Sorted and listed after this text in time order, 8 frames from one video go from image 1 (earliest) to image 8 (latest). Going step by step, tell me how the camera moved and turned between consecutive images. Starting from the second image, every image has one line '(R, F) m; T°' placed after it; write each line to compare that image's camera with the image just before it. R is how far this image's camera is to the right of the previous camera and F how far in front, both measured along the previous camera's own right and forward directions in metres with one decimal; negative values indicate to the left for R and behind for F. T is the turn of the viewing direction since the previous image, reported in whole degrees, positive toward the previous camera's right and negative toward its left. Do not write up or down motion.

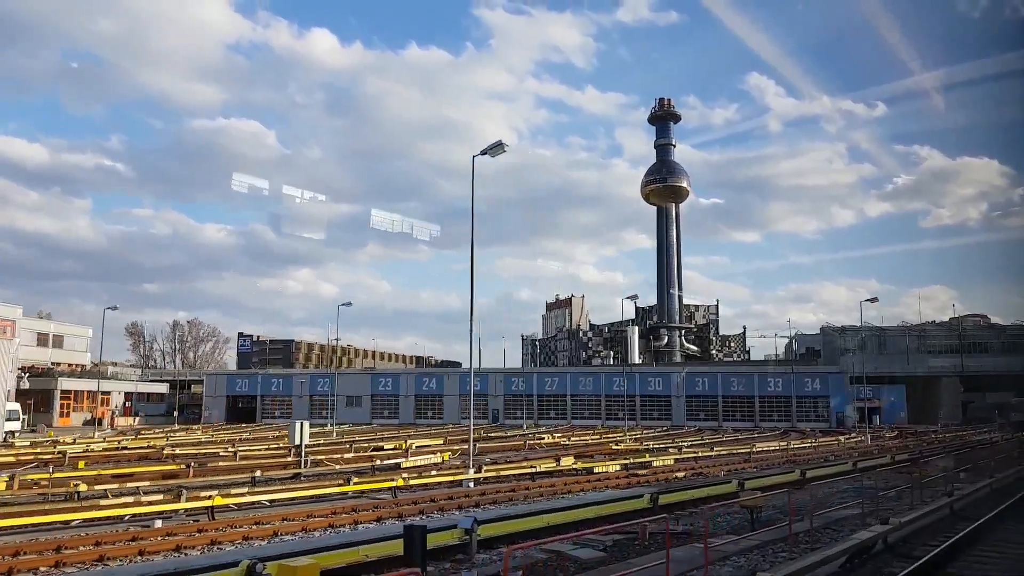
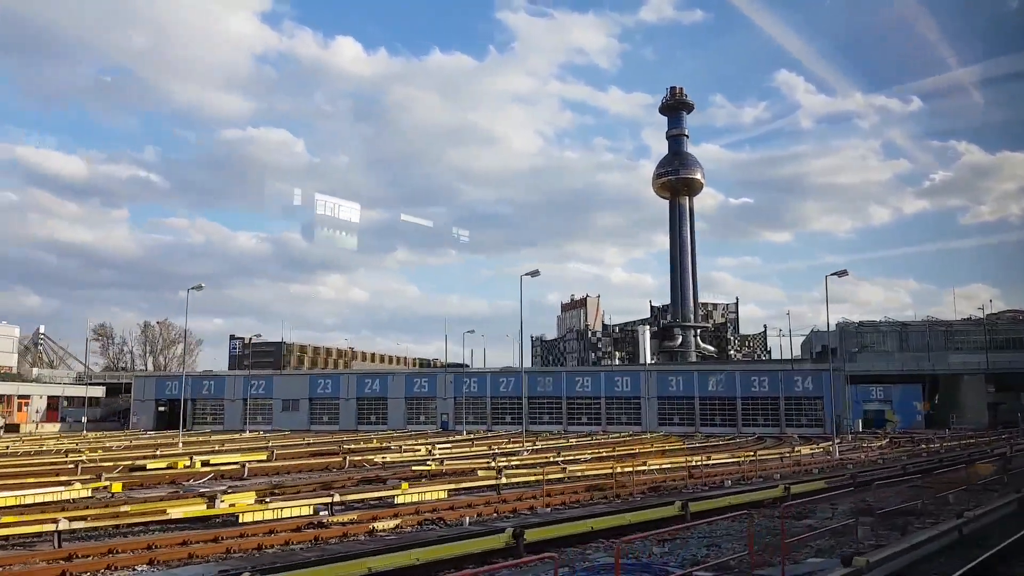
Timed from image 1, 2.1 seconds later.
(+7.7, +9.2) m; -2°
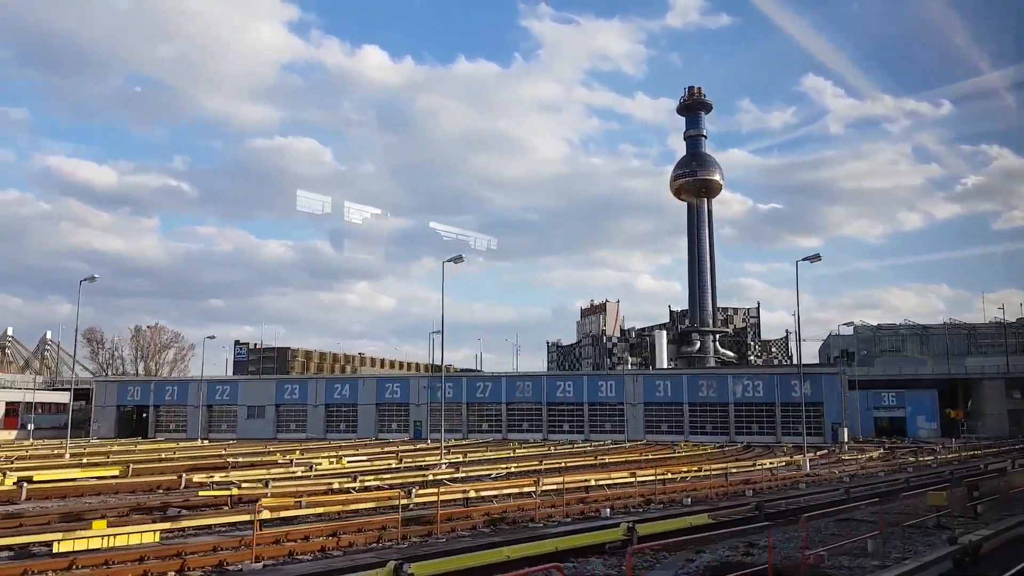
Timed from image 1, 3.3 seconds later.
(+4.6, +5.0) m; -2°
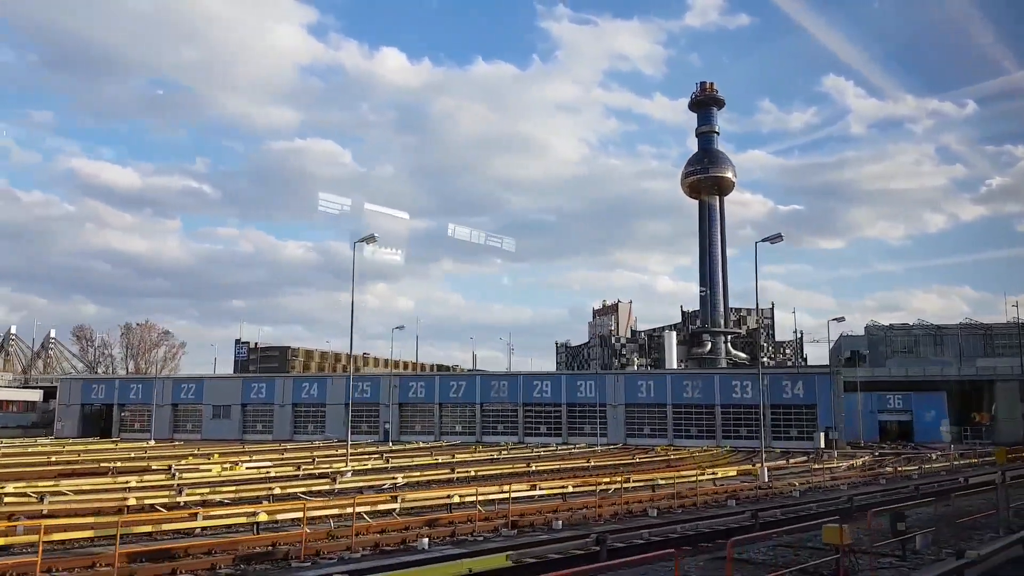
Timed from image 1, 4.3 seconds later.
(+3.7, +3.8) m; -1°
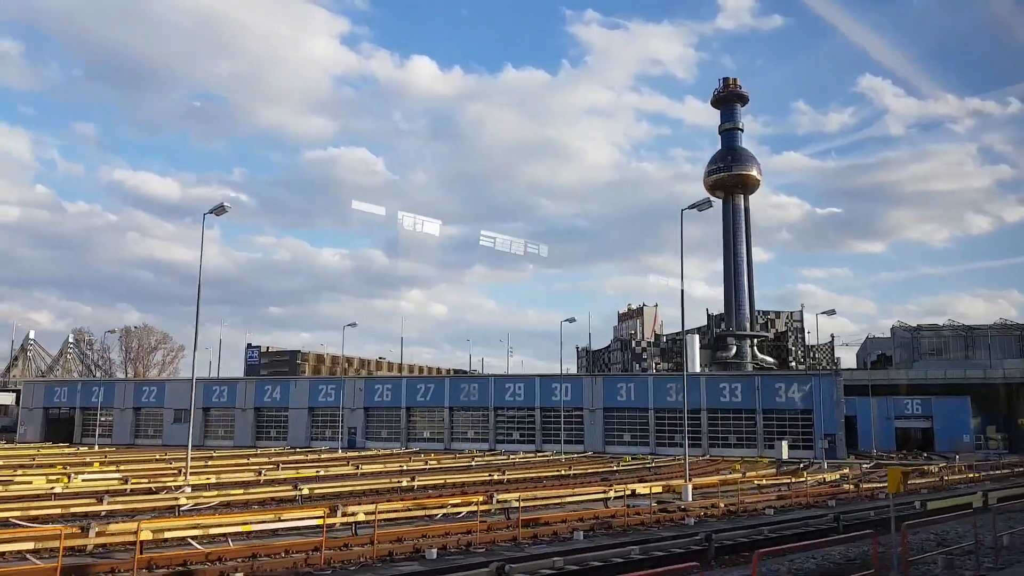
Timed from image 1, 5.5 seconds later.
(+5.0, +4.8) m; -2°
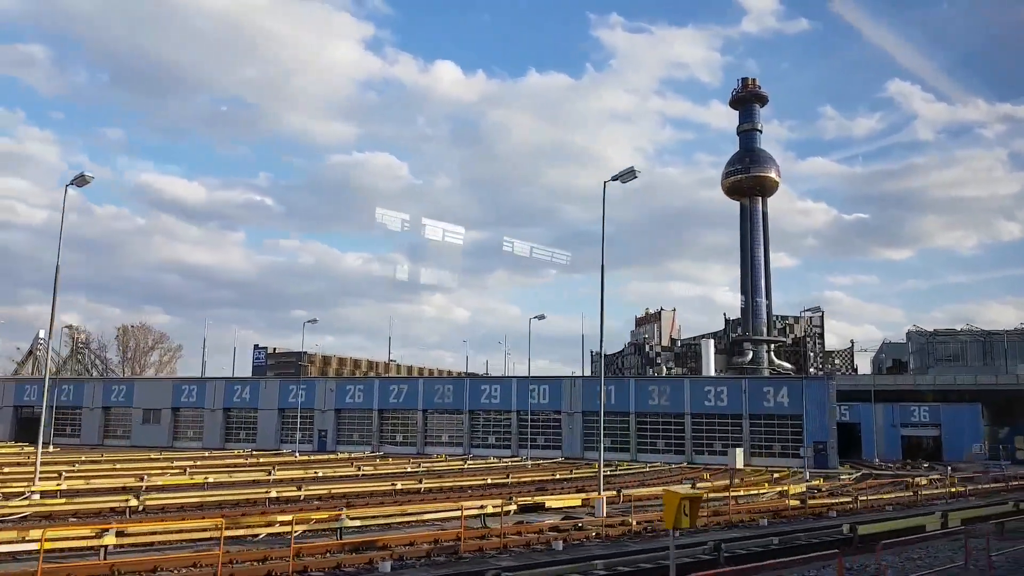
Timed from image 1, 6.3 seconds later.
(+3.5, +3.0) m; -2°
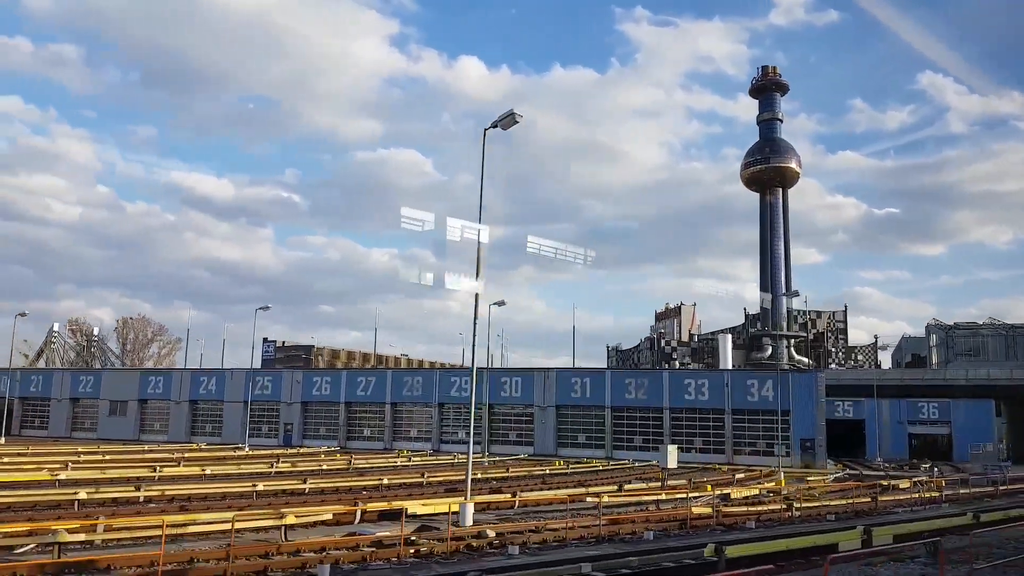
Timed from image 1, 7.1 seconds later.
(+3.8, +3.2) m; -2°
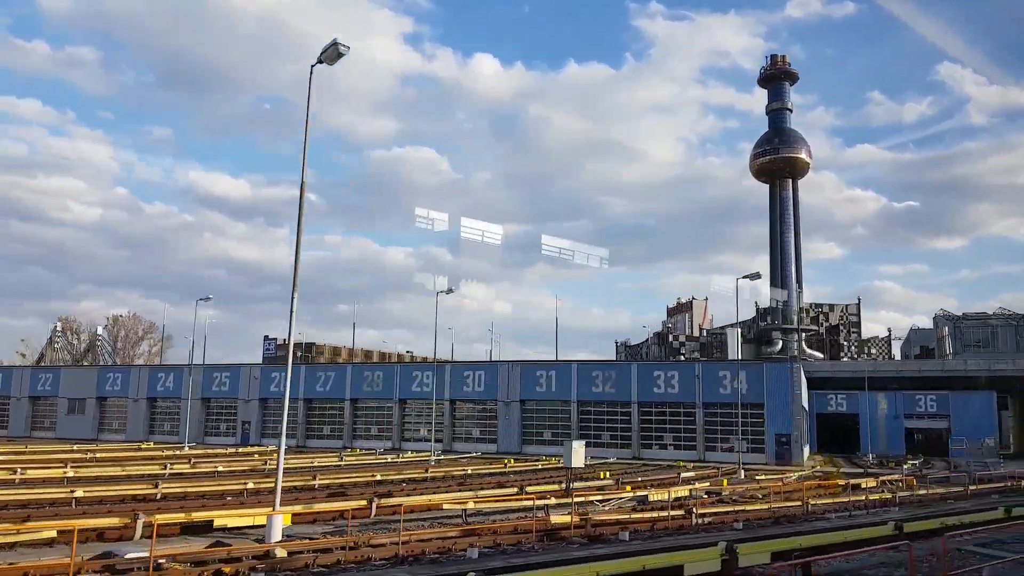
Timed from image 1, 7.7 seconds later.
(+3.6, +2.8) m; -1°
